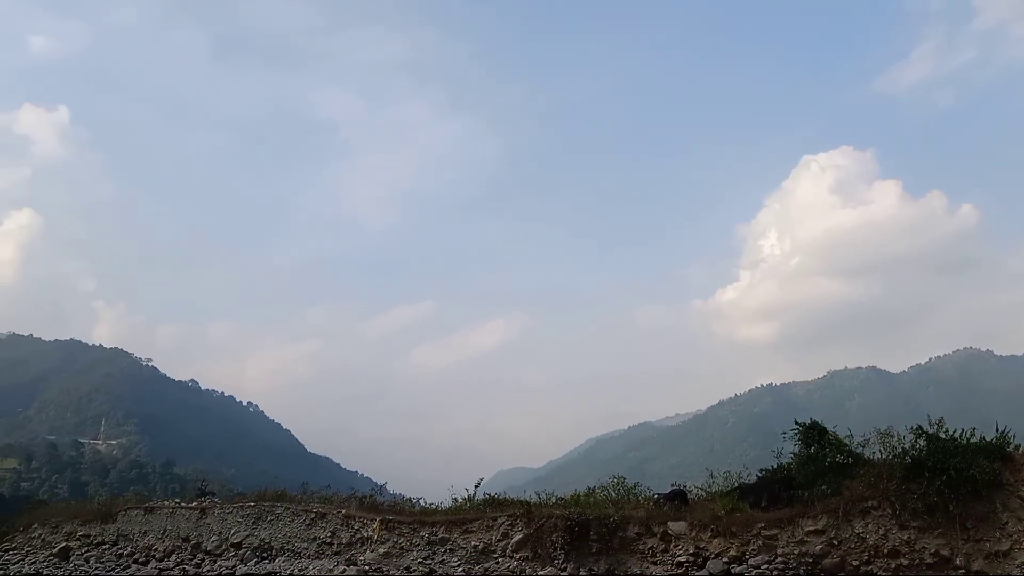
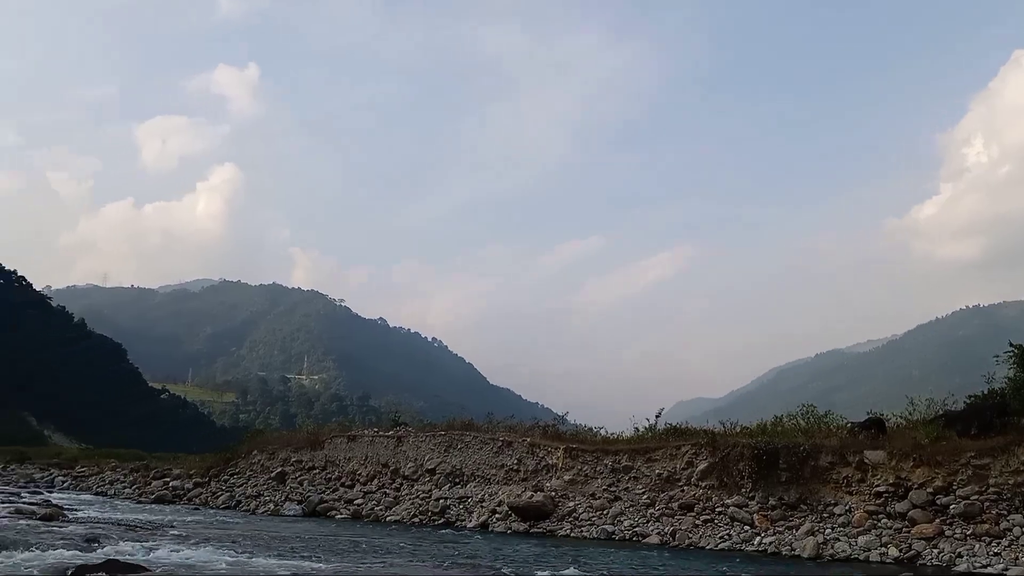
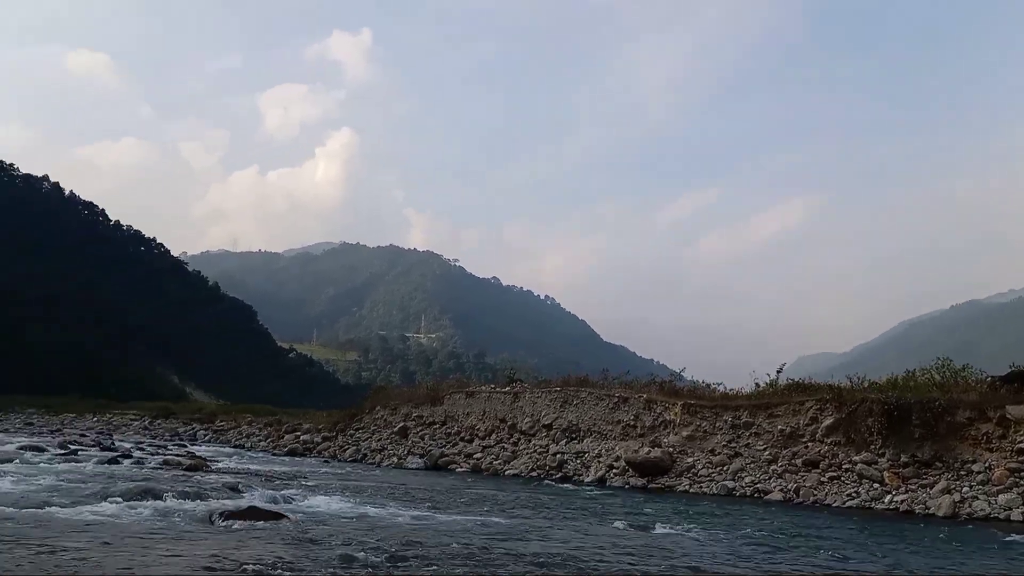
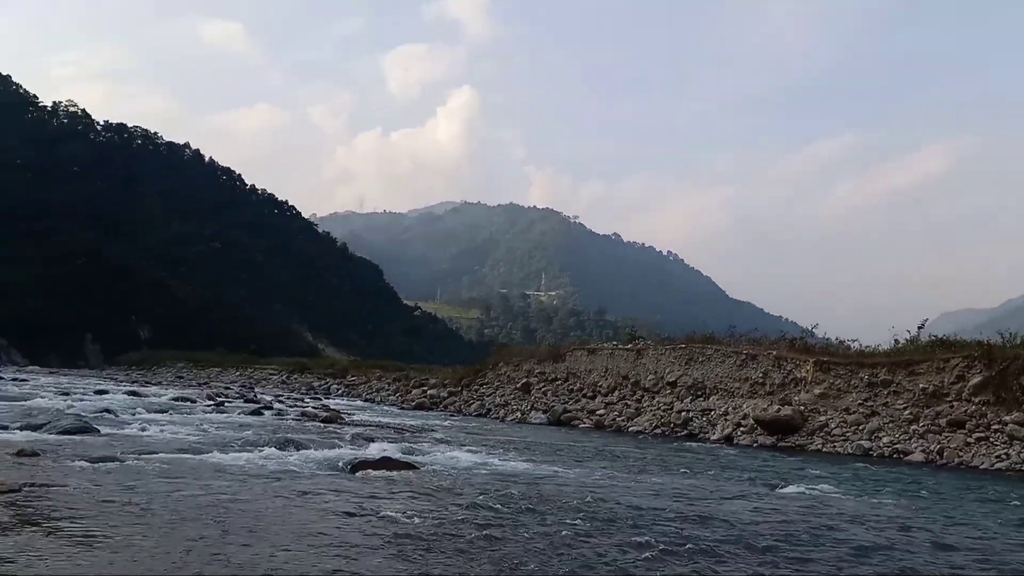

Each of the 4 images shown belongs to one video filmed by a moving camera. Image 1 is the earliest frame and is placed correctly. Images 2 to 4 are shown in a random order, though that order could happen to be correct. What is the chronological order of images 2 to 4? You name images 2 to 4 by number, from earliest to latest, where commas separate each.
2, 3, 4
